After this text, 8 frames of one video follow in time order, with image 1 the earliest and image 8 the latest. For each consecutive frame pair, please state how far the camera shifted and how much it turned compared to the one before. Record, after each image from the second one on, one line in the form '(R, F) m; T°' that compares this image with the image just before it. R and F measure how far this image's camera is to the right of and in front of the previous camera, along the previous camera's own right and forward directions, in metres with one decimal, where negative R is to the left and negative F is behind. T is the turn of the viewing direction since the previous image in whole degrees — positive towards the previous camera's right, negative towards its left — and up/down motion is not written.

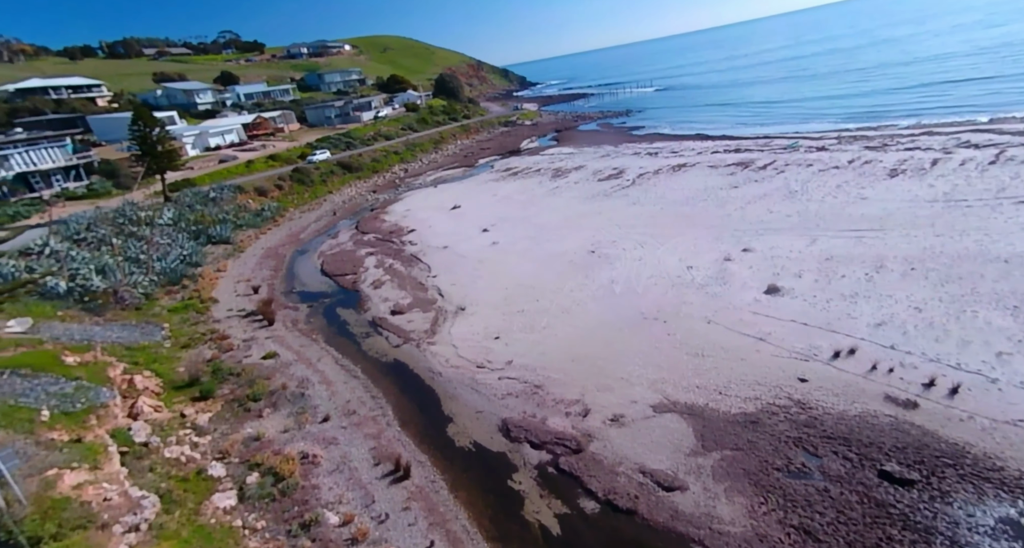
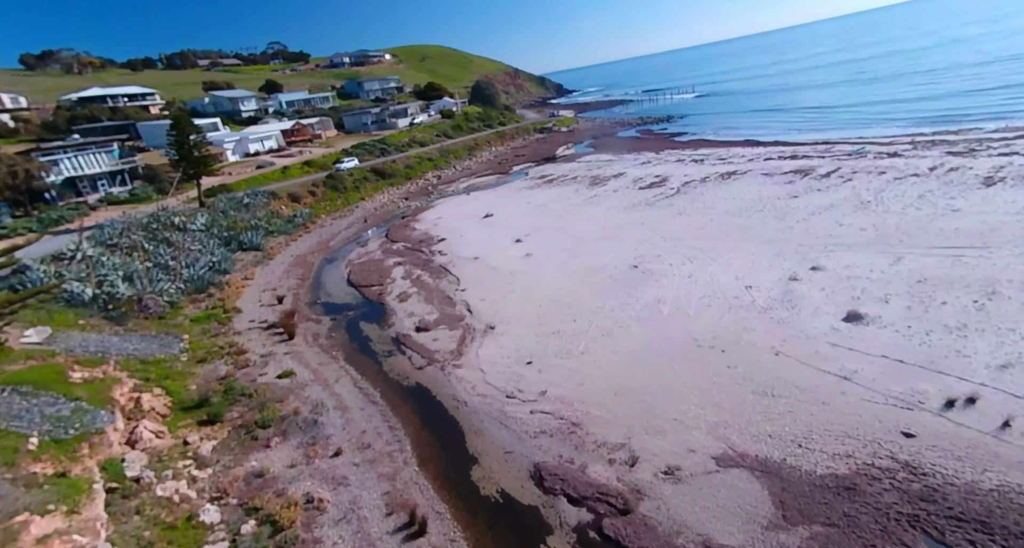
(-0.1, +1.5) m; -4°
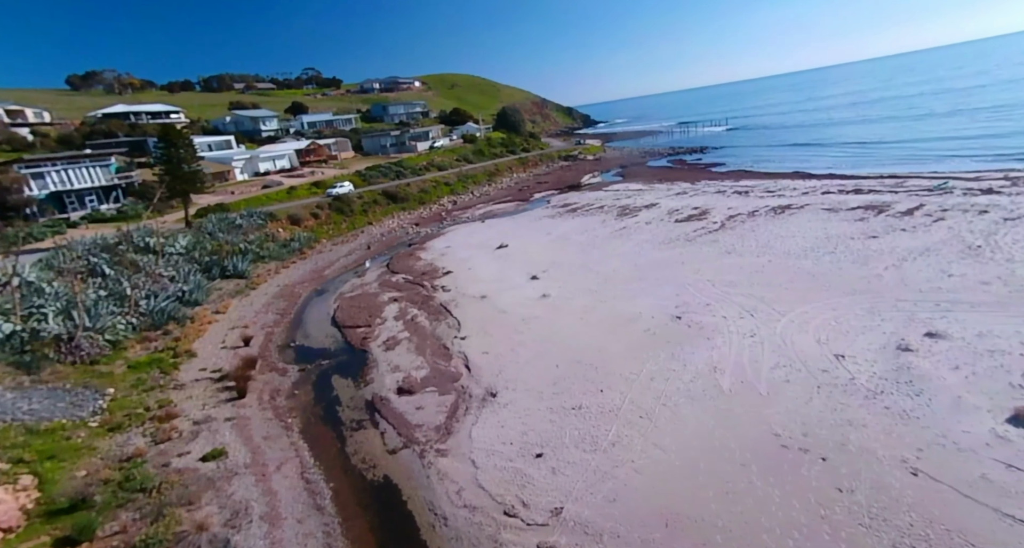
(+0.2, +3.7) m; -3°
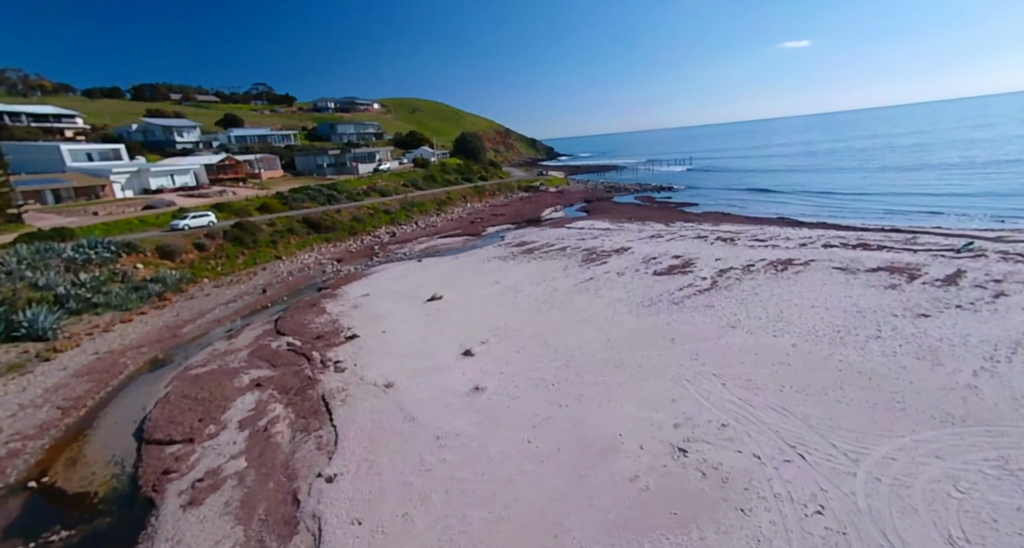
(+1.2, +6.4) m; +5°
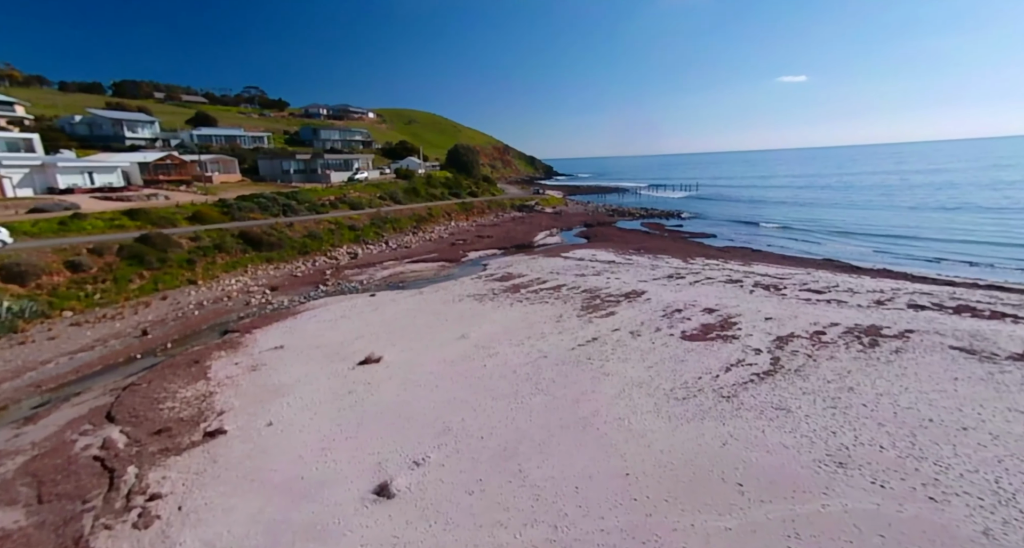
(+0.8, +6.8) m; +1°
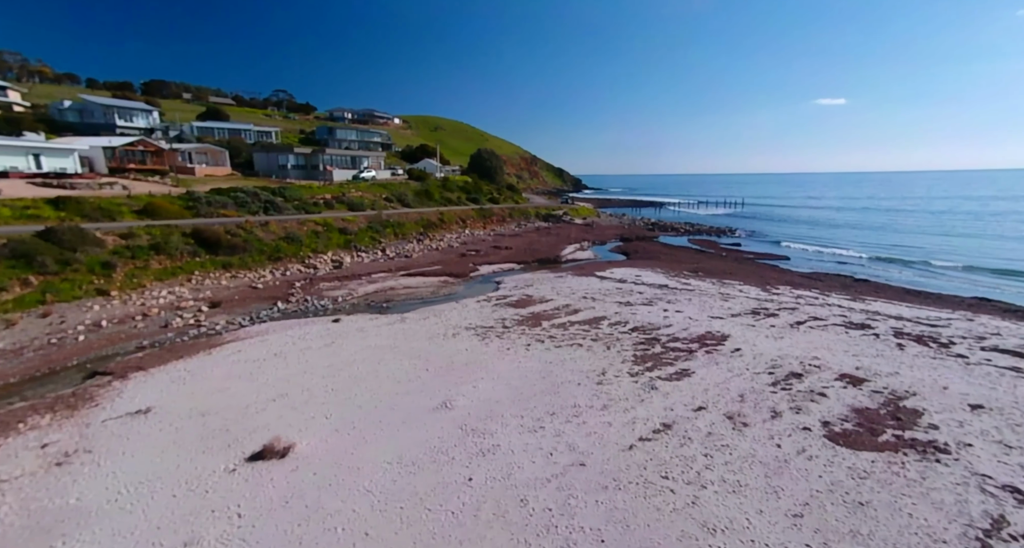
(+0.2, +7.2) m; -3°
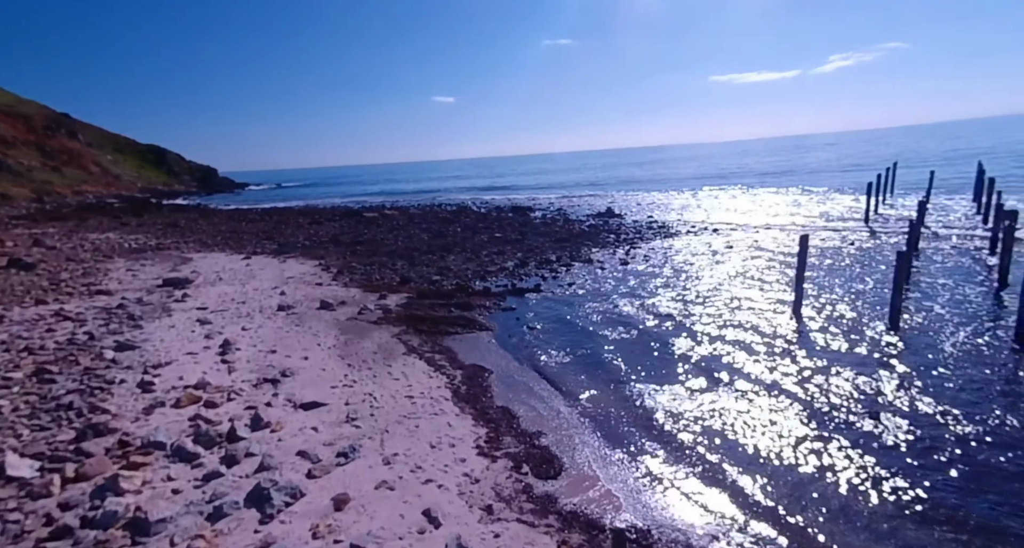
(-1.2, -1.0) m; +6°
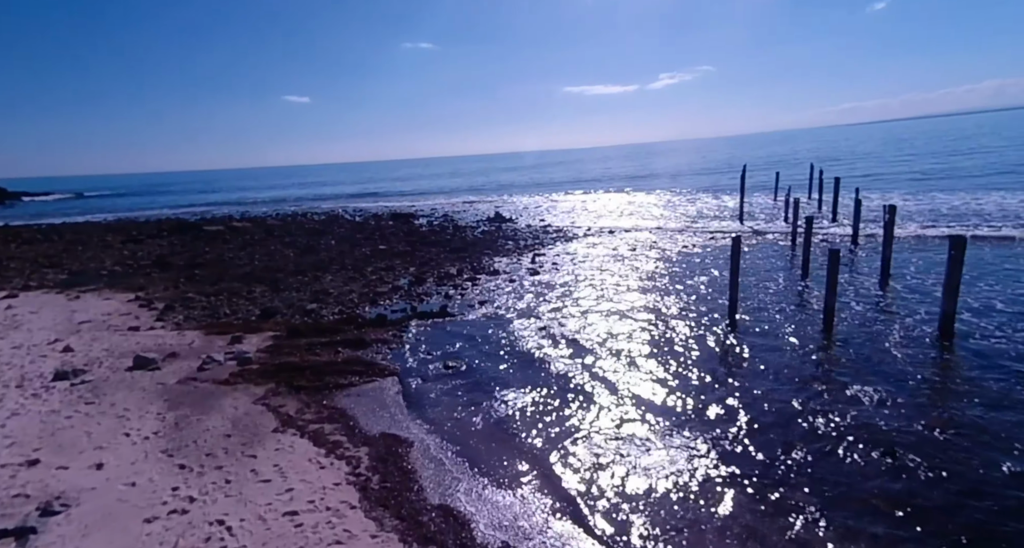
(-0.9, +3.6) m; +15°
